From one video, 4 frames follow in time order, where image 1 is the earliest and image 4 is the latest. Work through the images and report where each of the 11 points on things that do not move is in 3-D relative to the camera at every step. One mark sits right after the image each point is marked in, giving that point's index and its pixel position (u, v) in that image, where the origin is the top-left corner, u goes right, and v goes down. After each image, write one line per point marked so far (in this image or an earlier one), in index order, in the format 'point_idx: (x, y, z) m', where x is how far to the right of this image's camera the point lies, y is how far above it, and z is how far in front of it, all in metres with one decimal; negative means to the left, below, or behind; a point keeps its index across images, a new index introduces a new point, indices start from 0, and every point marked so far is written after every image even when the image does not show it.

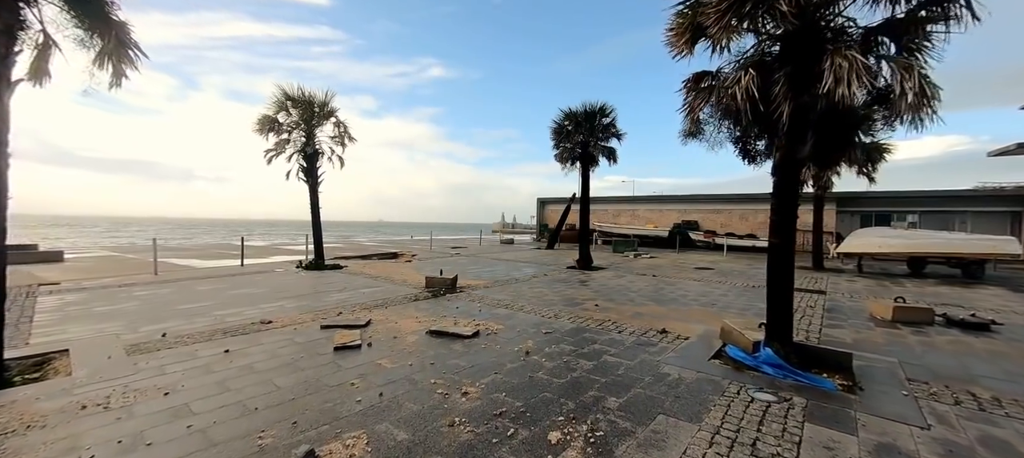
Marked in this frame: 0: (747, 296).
0: (+4.8, -1.4, +7.7) m
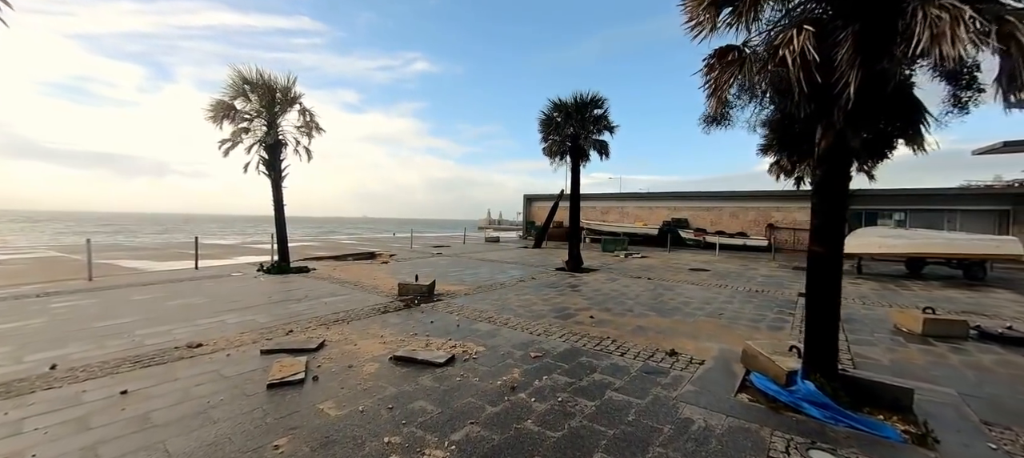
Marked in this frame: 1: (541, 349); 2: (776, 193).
0: (+4.5, -1.4, +7.0) m
1: (+0.3, -1.4, +4.4) m
2: (+13.0, +1.8, +18.7) m
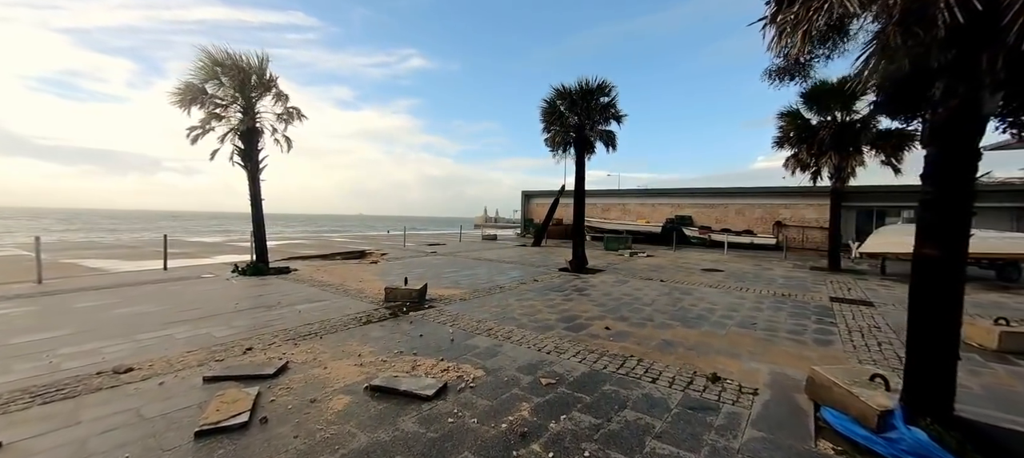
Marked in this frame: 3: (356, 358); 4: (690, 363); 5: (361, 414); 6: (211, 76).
0: (+4.5, -1.3, +6.2) m
1: (+0.4, -1.4, +3.6) m
2: (+12.9, +1.9, +17.9) m
3: (-1.6, -1.3, +3.9) m
4: (+1.9, -1.4, +3.9) m
5: (-1.1, -1.4, +2.8) m
6: (-7.3, +3.7, +9.2) m
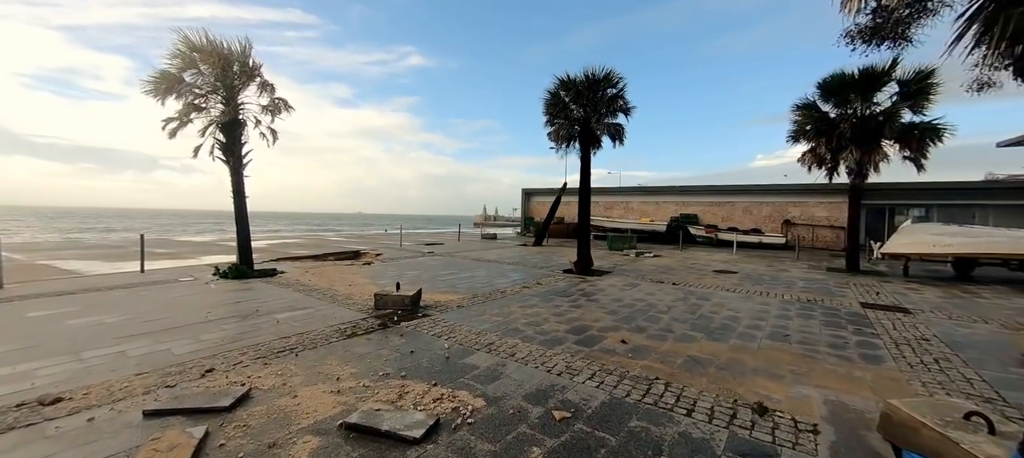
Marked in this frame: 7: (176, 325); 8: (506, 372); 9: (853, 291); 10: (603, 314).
0: (+4.5, -1.3, +5.6) m
1: (+0.4, -1.4, +3.0) m
2: (+12.9, +1.9, +17.4) m
3: (-1.6, -1.3, +3.3) m
4: (+1.9, -1.4, +3.4) m
5: (-1.1, -1.4, +2.2) m
6: (-7.3, +3.7, +8.6) m
7: (-4.3, -1.2, +4.9) m
8: (0.0, -1.4, +3.6) m
9: (+6.9, -1.3, +7.7) m
10: (+1.4, -1.3, +5.7) m
